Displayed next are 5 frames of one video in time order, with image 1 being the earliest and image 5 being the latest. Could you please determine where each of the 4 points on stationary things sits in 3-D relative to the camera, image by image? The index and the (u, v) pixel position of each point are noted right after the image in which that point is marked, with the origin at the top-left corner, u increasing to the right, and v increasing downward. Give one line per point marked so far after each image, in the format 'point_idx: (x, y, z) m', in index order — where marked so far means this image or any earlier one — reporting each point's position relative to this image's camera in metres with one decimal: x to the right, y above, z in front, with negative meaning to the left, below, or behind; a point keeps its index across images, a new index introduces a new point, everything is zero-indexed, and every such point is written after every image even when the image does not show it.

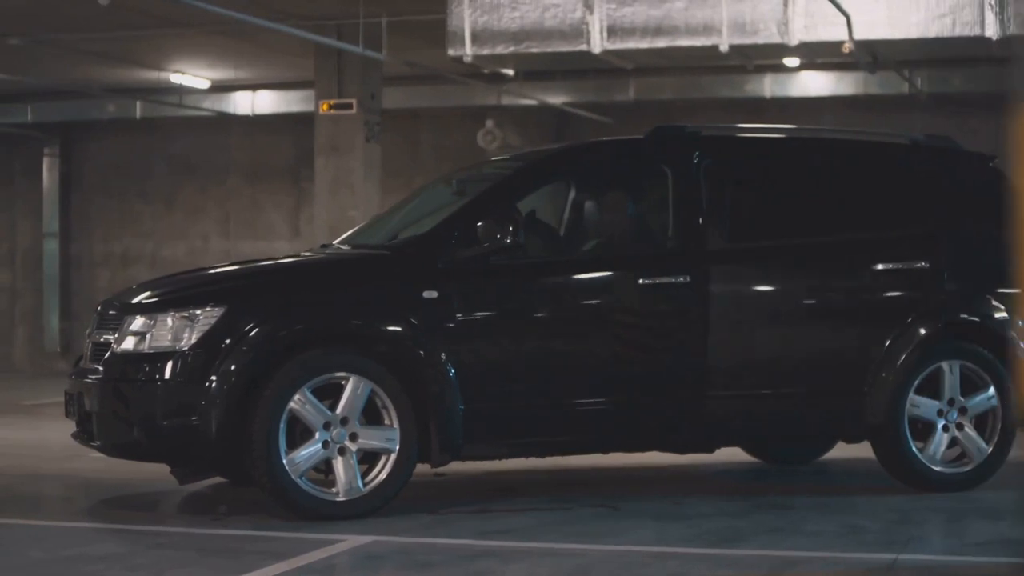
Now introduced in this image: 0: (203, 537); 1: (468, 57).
0: (-1.2, -1.0, +6.1) m
1: (-0.4, +1.9, +12.3) m
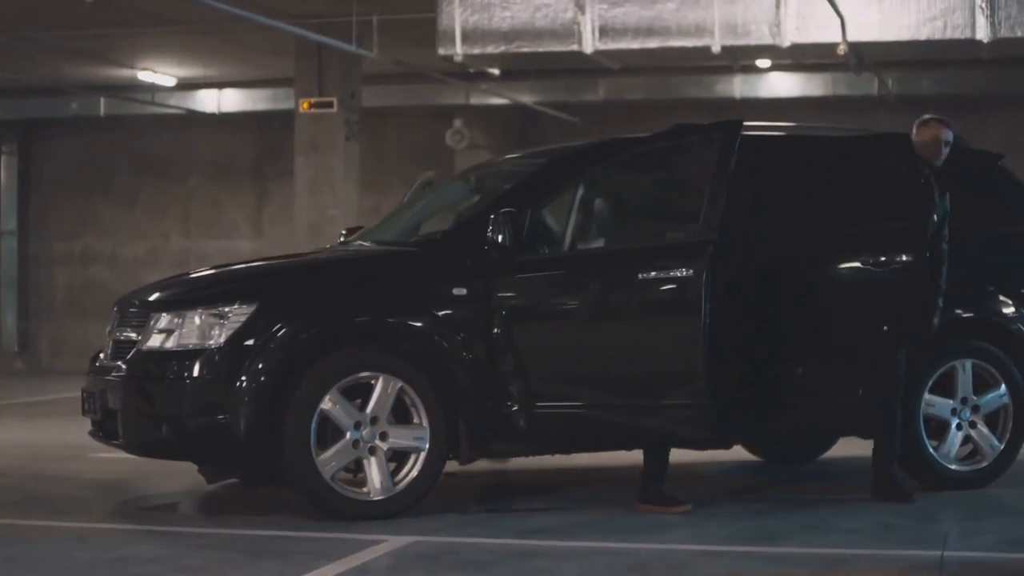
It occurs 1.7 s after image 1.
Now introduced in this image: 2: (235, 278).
0: (-1.1, -1.0, +6.1) m
1: (-0.4, +1.9, +12.3) m
2: (-1.3, 0.0, +7.0) m
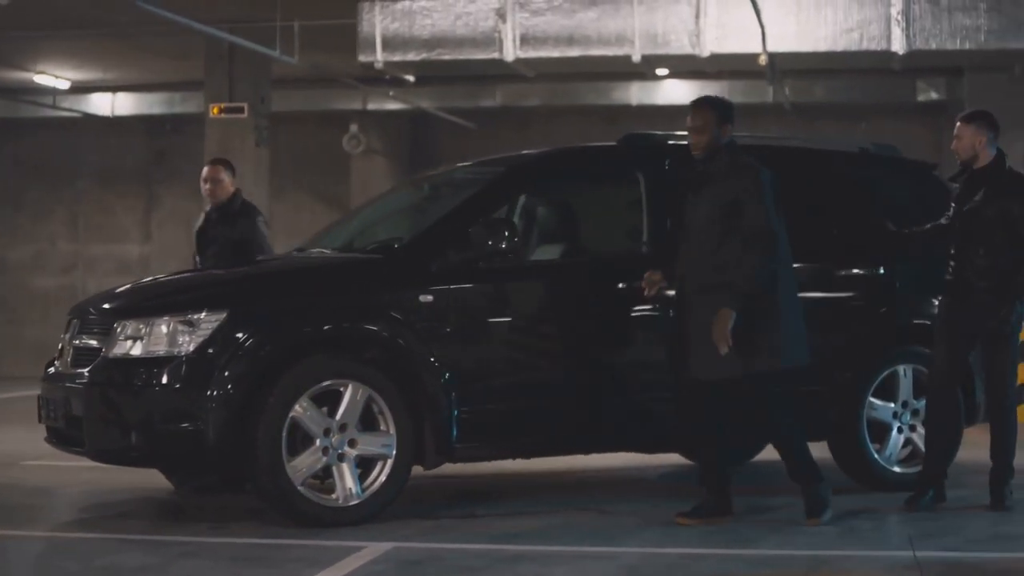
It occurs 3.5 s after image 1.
0: (-1.2, -1.1, +6.1) m
1: (-1.1, +1.9, +12.4) m
2: (-1.5, 0.0, +7.0) m
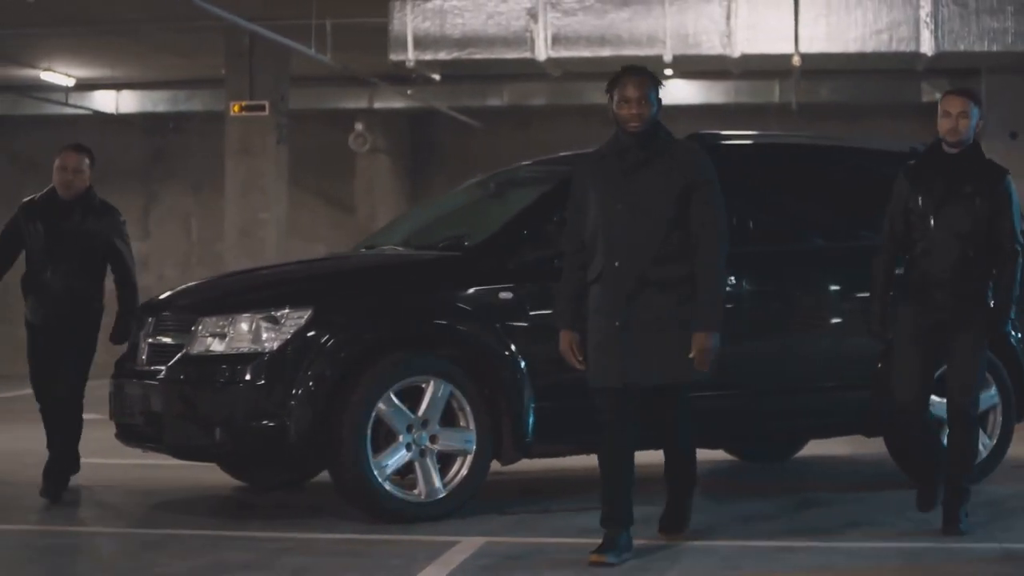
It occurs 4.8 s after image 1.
0: (-0.8, -1.0, +6.1) m
1: (-0.8, +1.9, +12.4) m
2: (-1.1, 0.0, +7.1) m
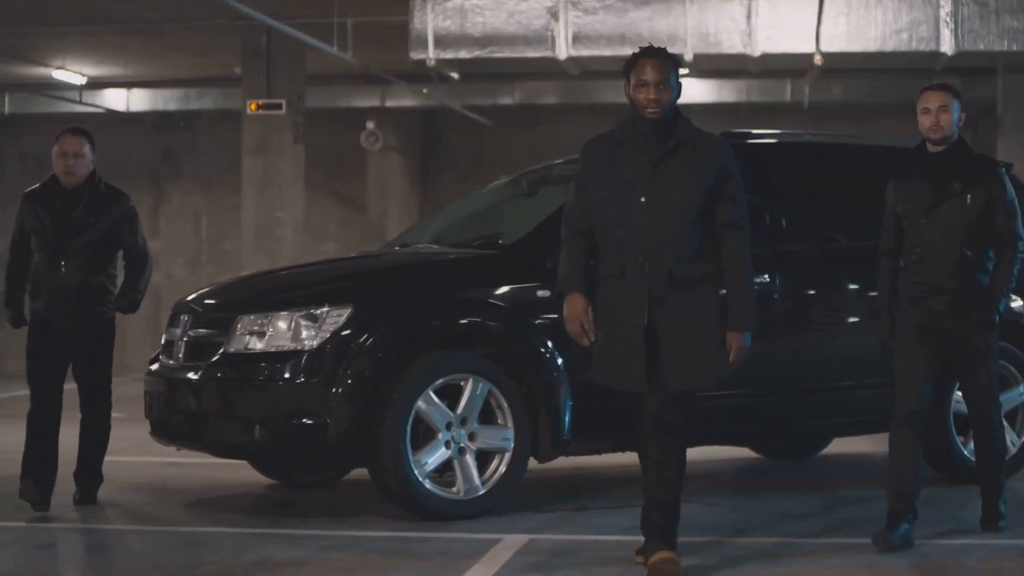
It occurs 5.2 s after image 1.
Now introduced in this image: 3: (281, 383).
0: (-0.6, -1.0, +6.2) m
1: (-0.7, +1.9, +12.4) m
2: (-0.9, 0.0, +7.1) m
3: (-1.0, -0.4, +6.8) m
